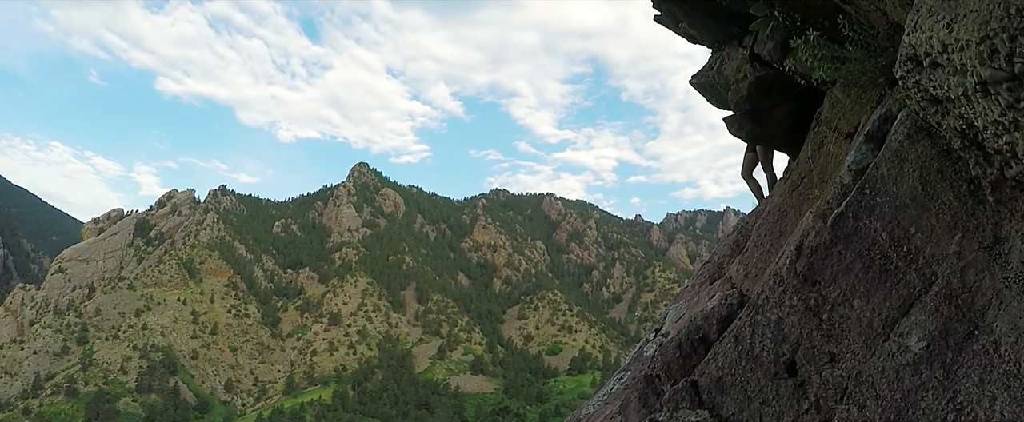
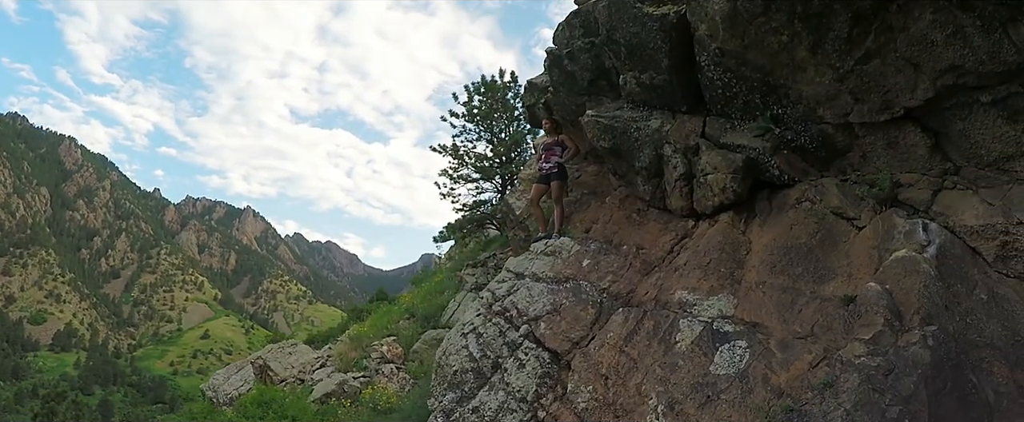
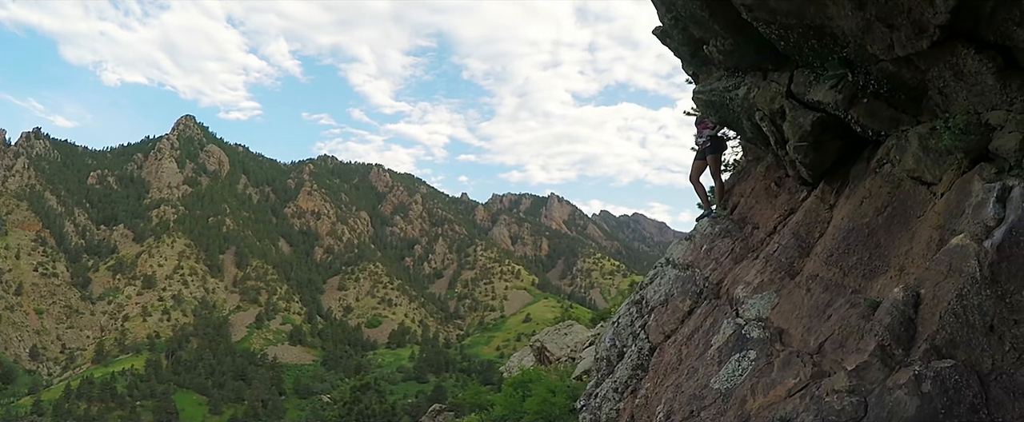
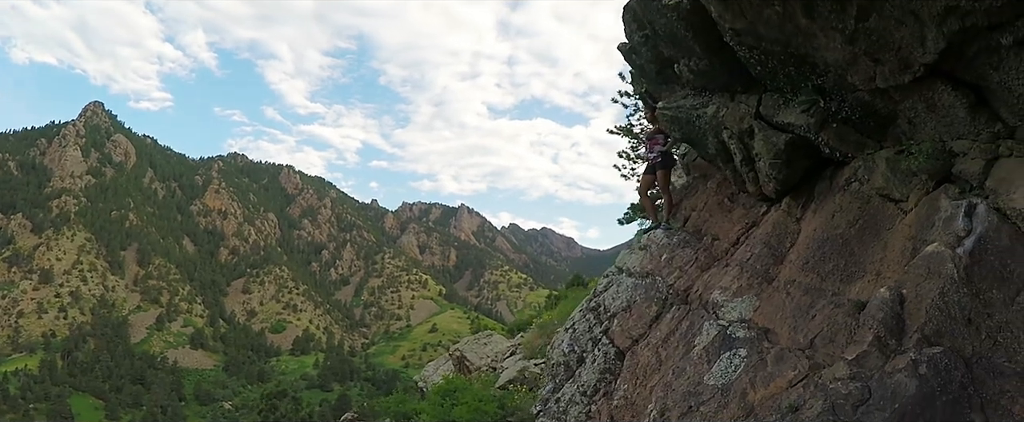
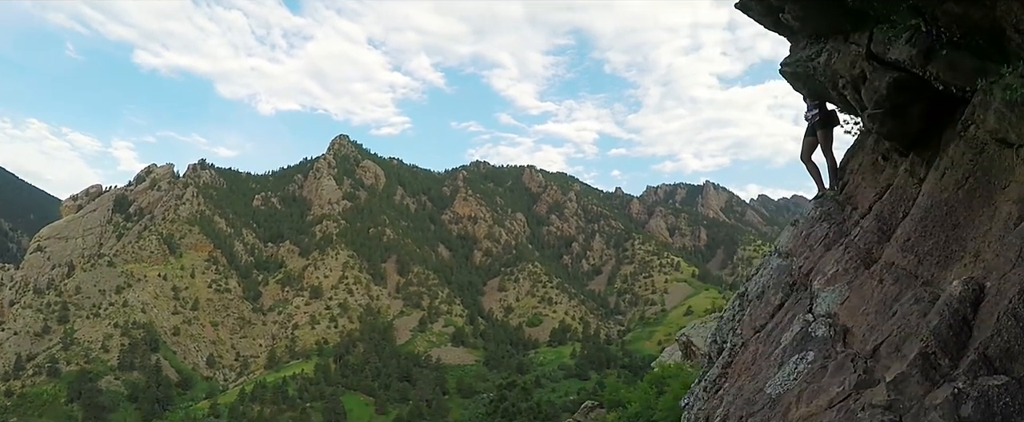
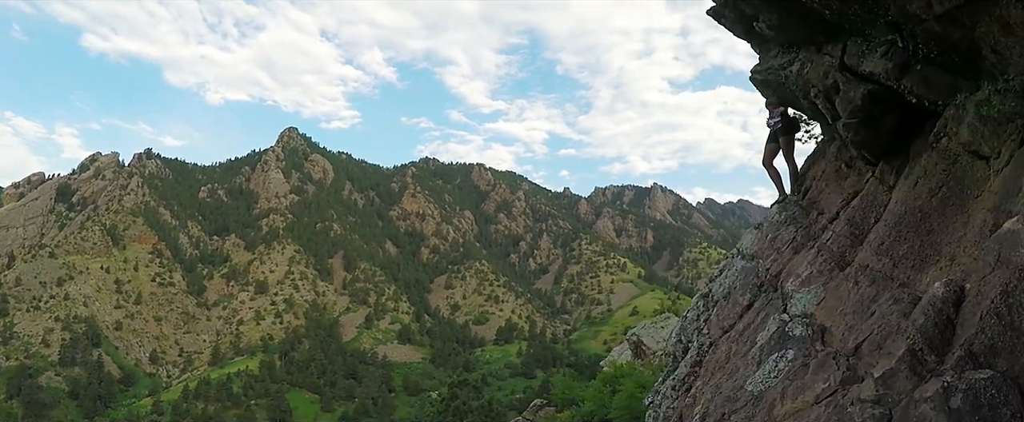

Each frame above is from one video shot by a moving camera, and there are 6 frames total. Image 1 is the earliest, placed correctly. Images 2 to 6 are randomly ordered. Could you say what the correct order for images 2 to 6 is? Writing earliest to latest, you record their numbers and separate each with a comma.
5, 6, 3, 4, 2
